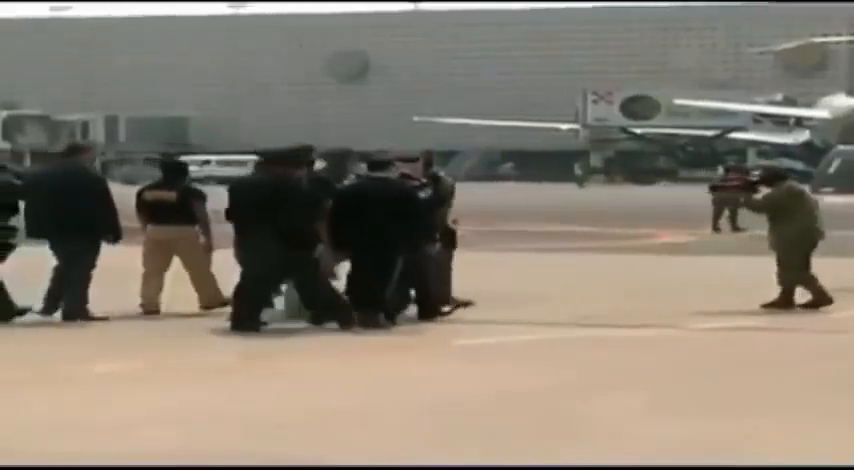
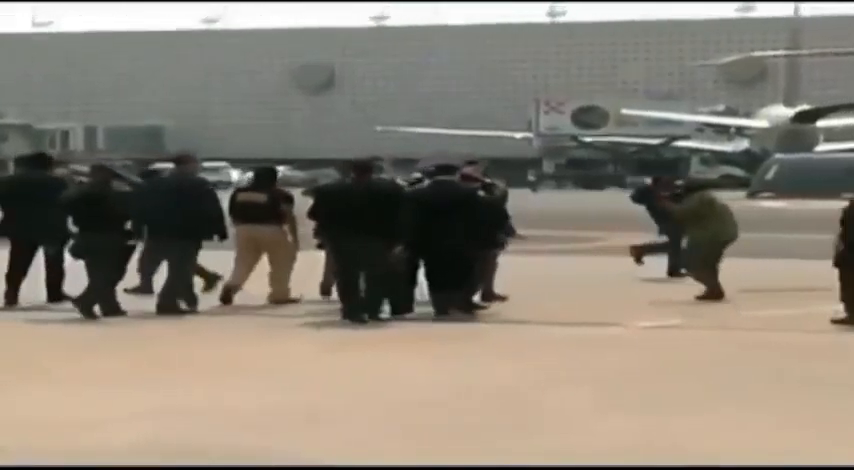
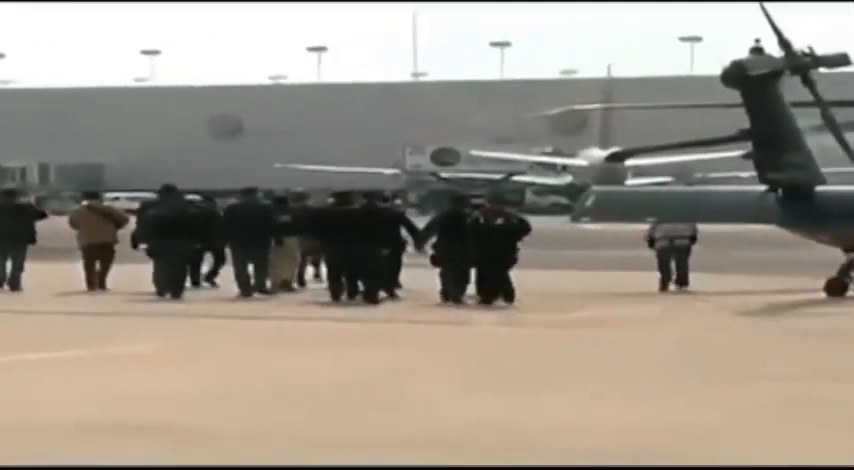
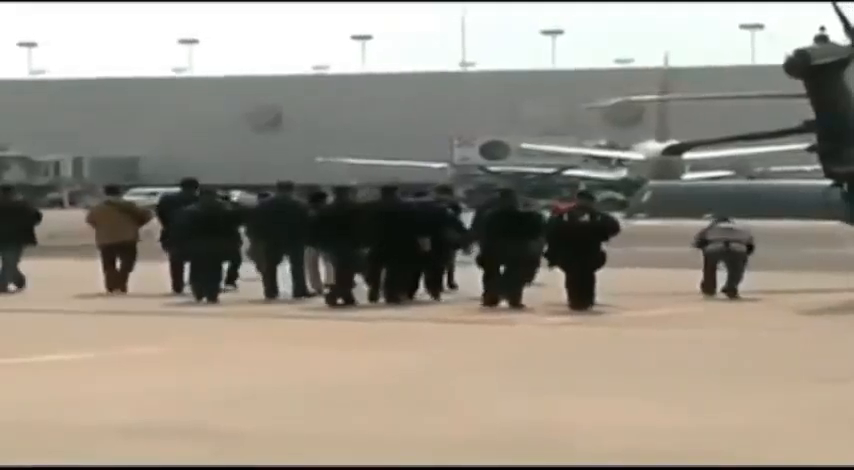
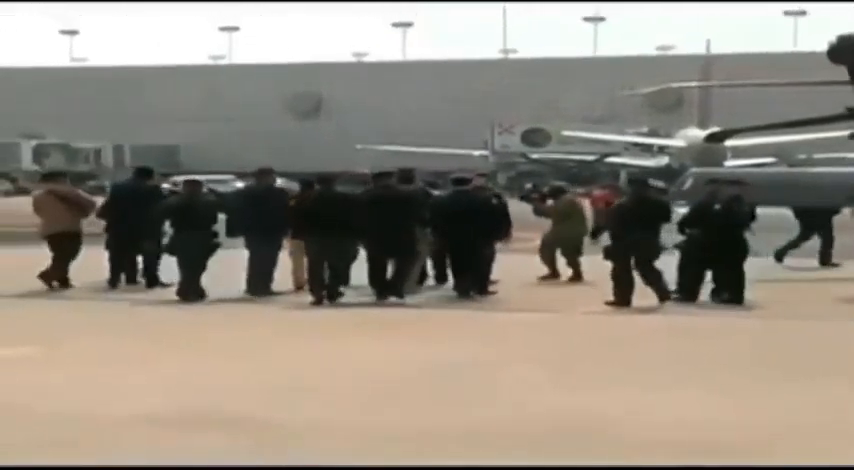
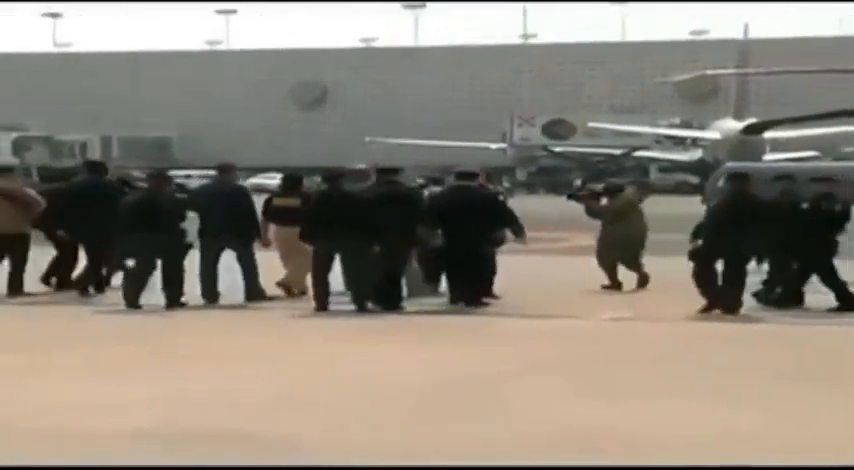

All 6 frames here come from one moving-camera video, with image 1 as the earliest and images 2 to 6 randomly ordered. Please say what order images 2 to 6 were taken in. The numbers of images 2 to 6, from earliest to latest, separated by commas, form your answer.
2, 6, 5, 4, 3
